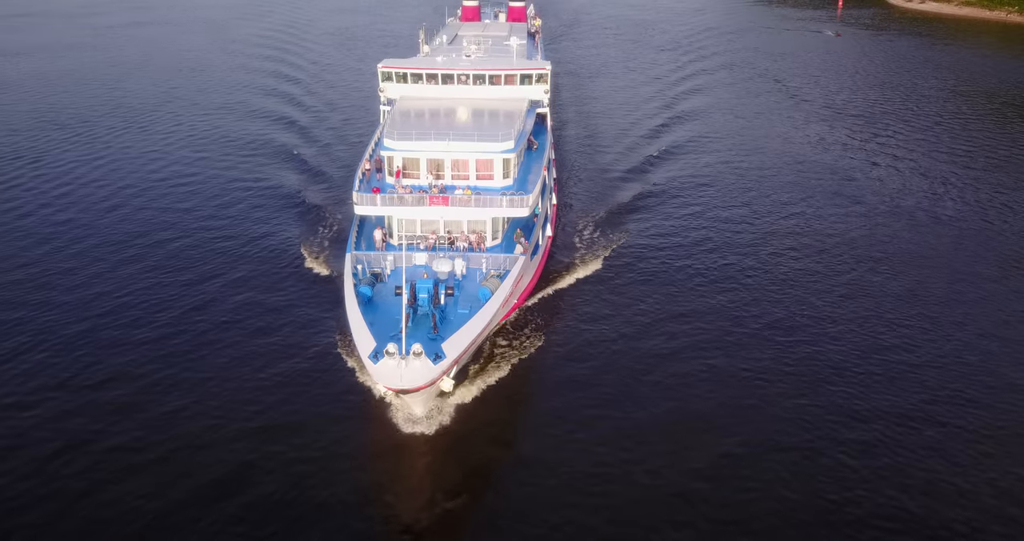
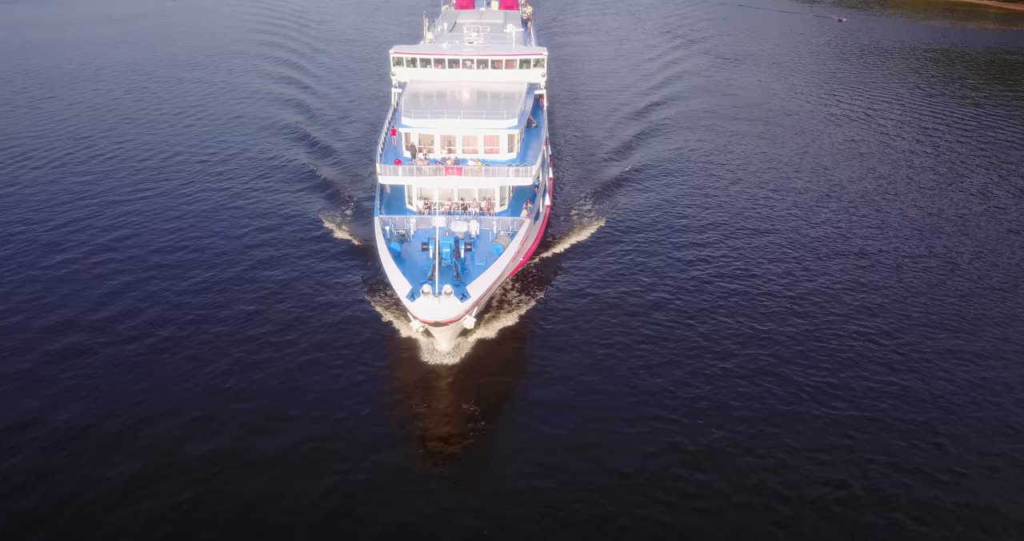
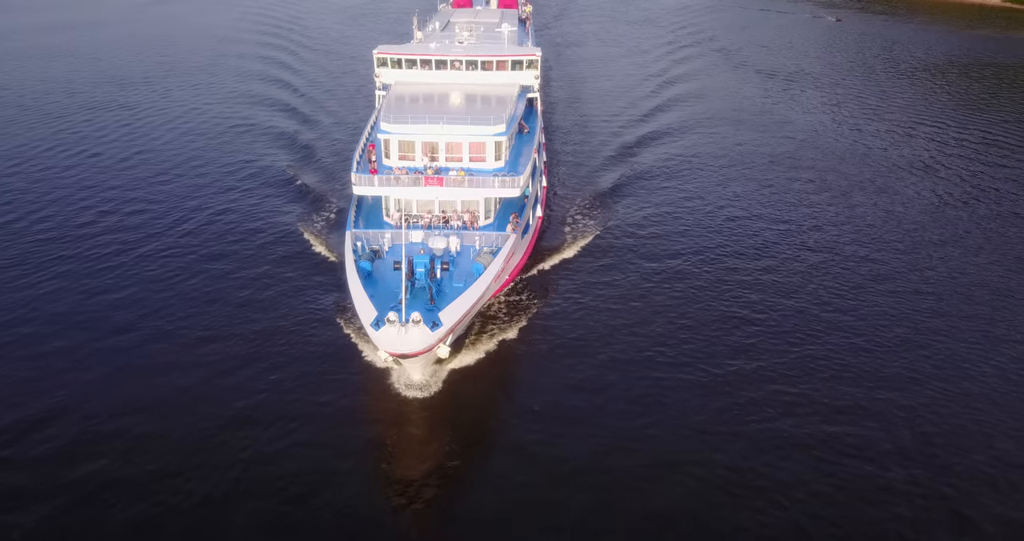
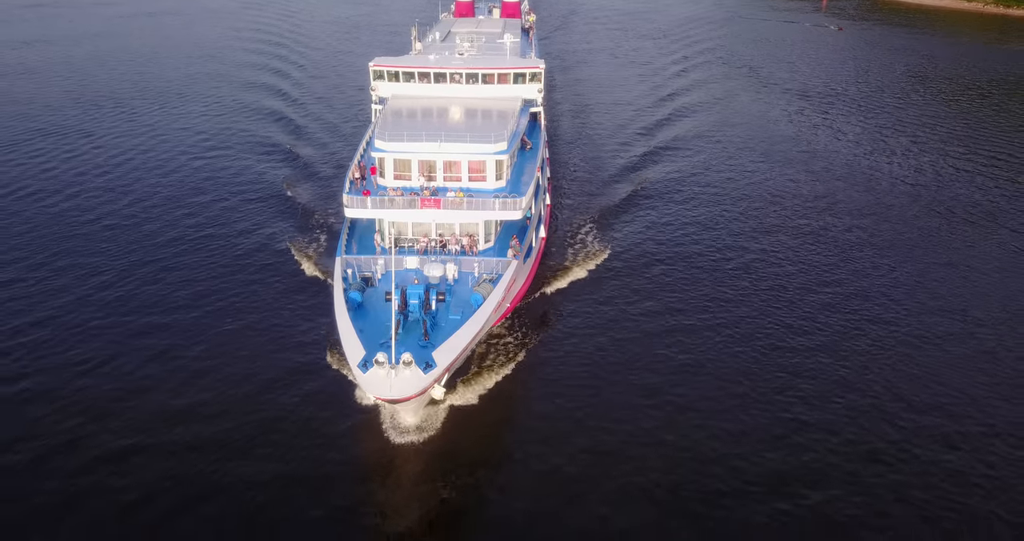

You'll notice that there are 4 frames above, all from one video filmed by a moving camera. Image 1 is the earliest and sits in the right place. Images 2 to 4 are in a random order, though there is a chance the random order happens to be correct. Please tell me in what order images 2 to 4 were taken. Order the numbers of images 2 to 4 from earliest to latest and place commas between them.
4, 3, 2
